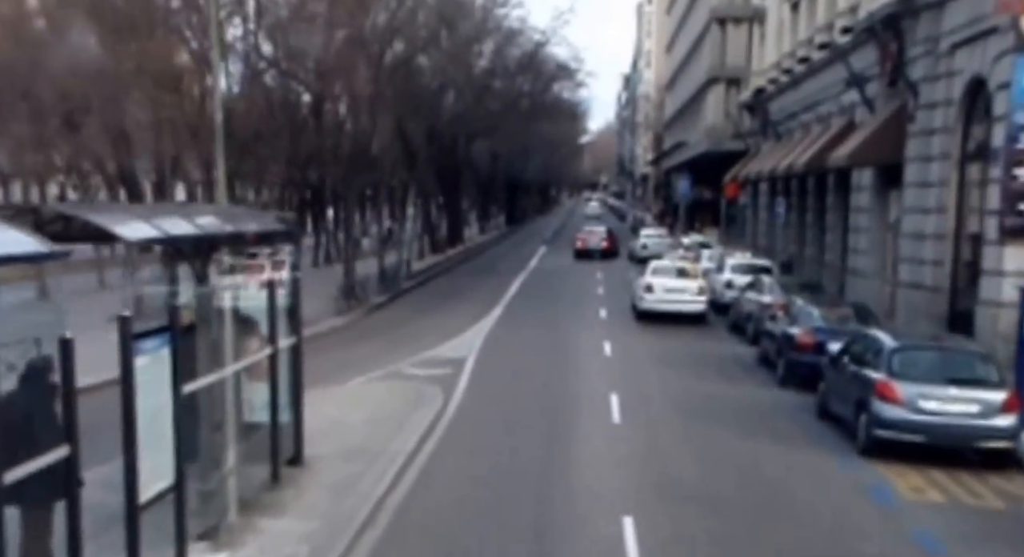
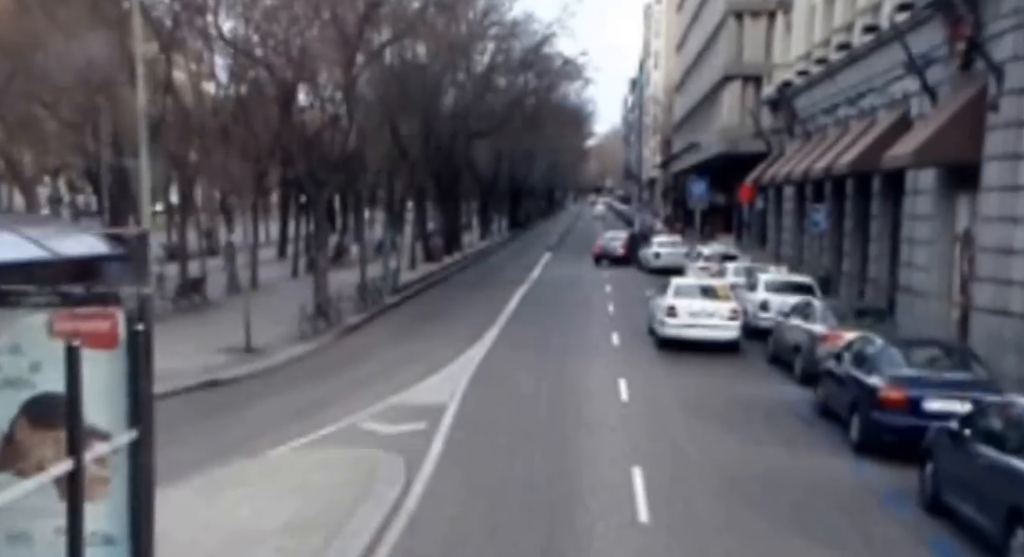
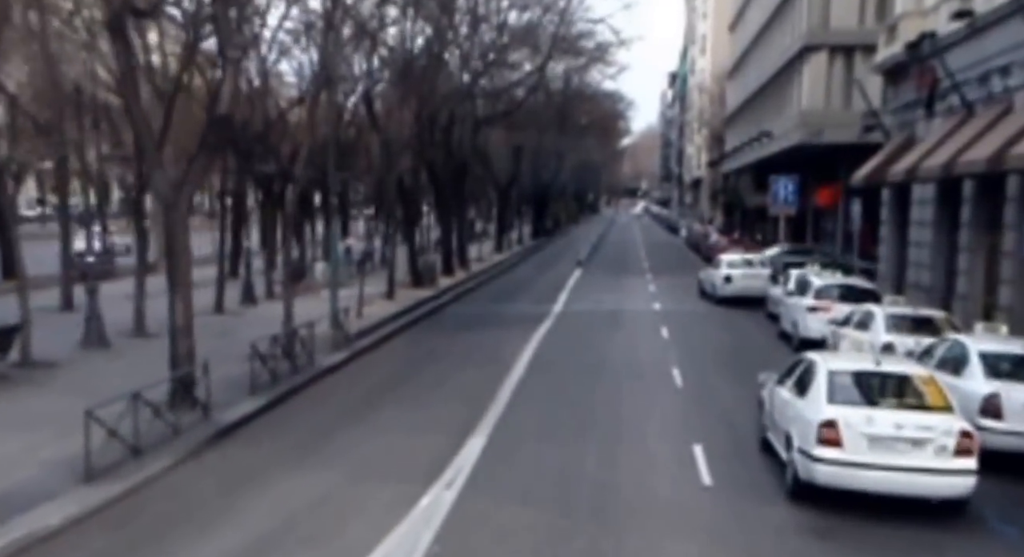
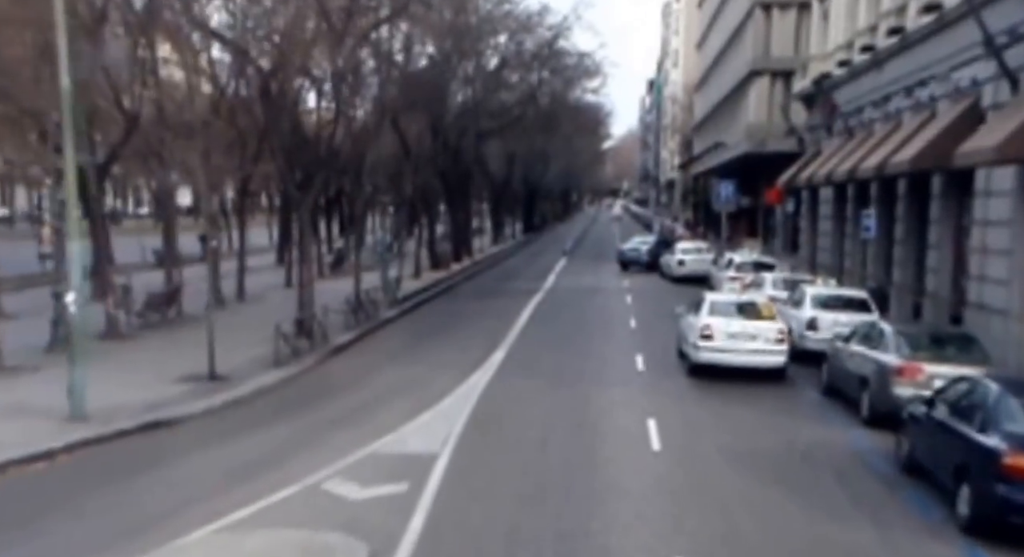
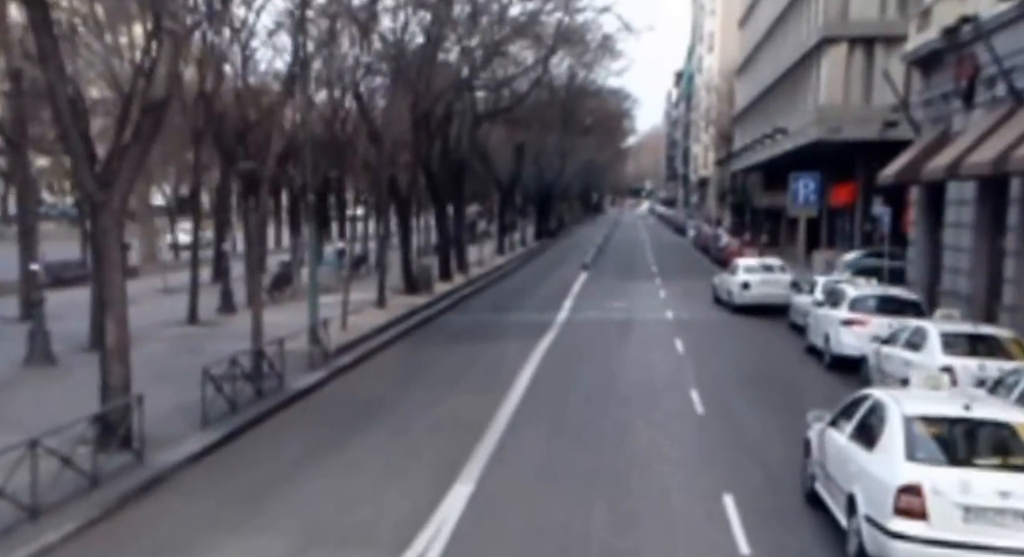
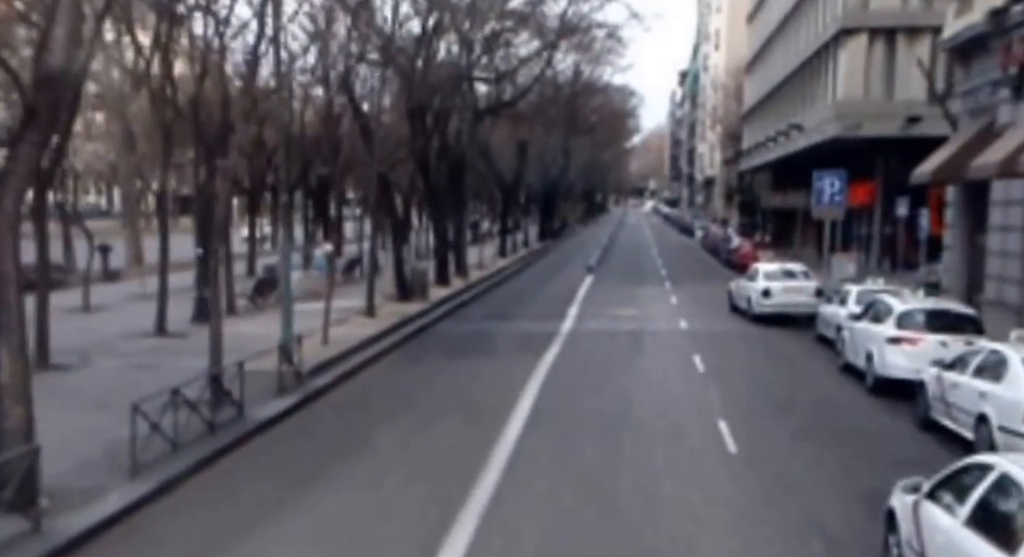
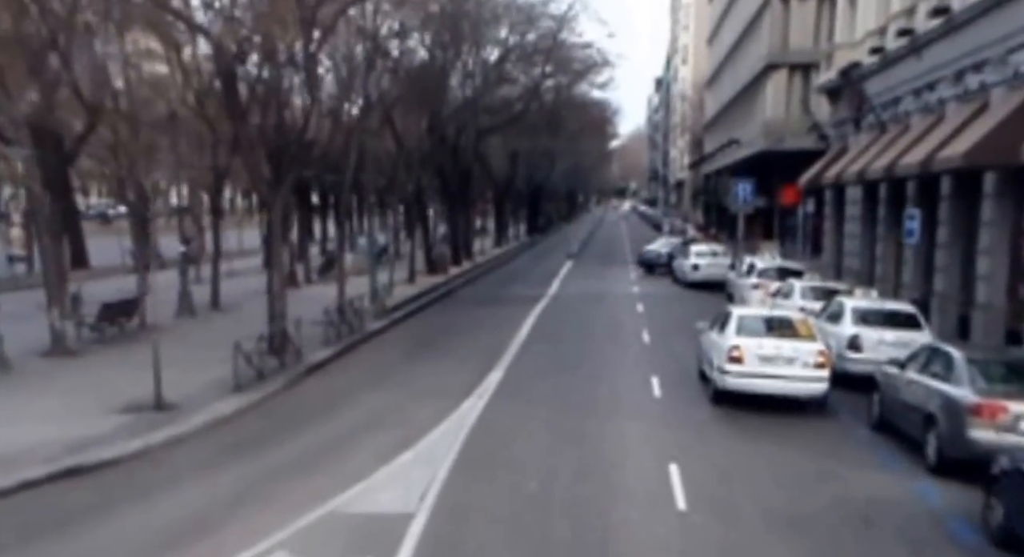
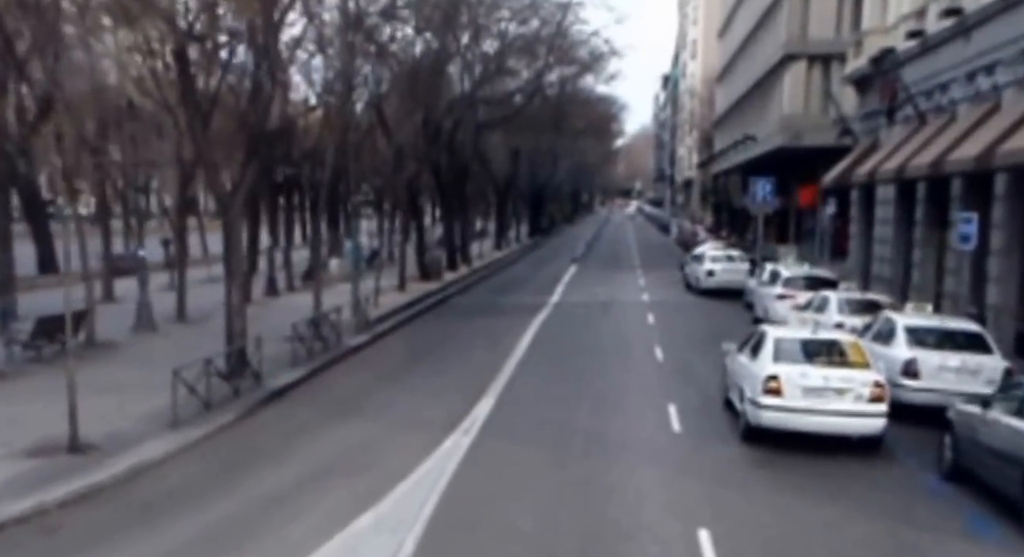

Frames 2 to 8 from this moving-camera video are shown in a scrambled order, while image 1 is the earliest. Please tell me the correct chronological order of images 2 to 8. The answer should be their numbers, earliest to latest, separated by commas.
2, 4, 7, 8, 3, 5, 6
